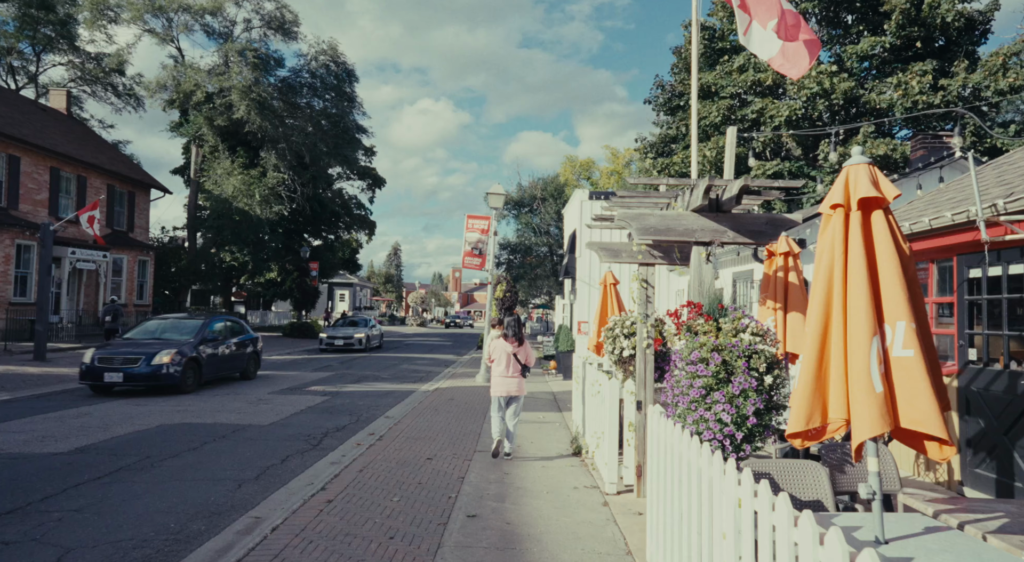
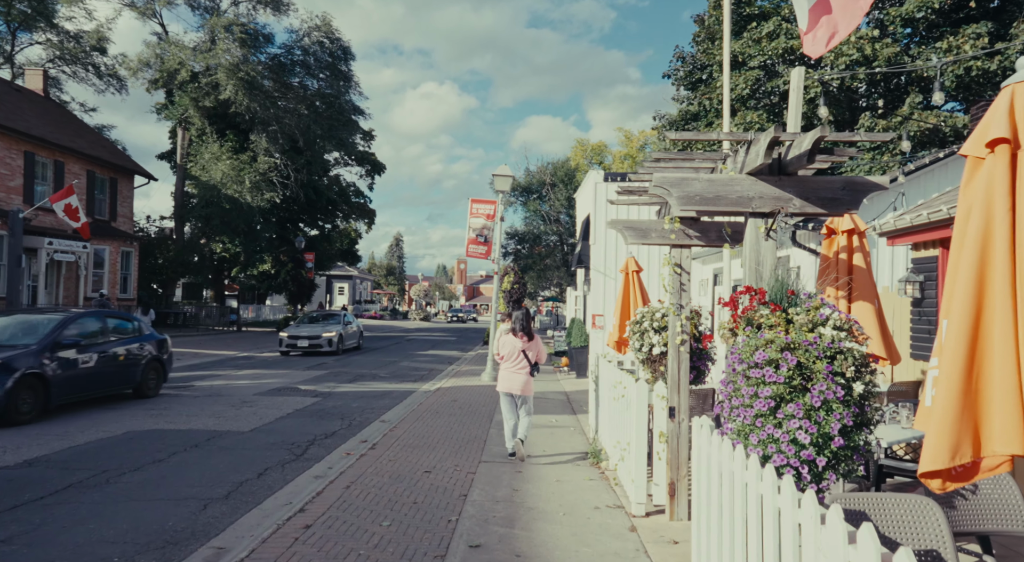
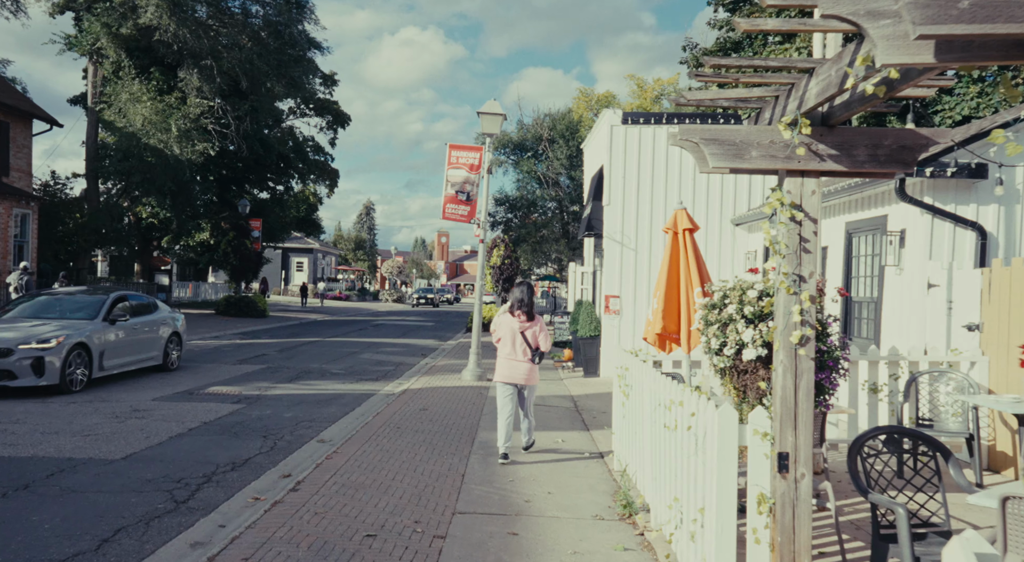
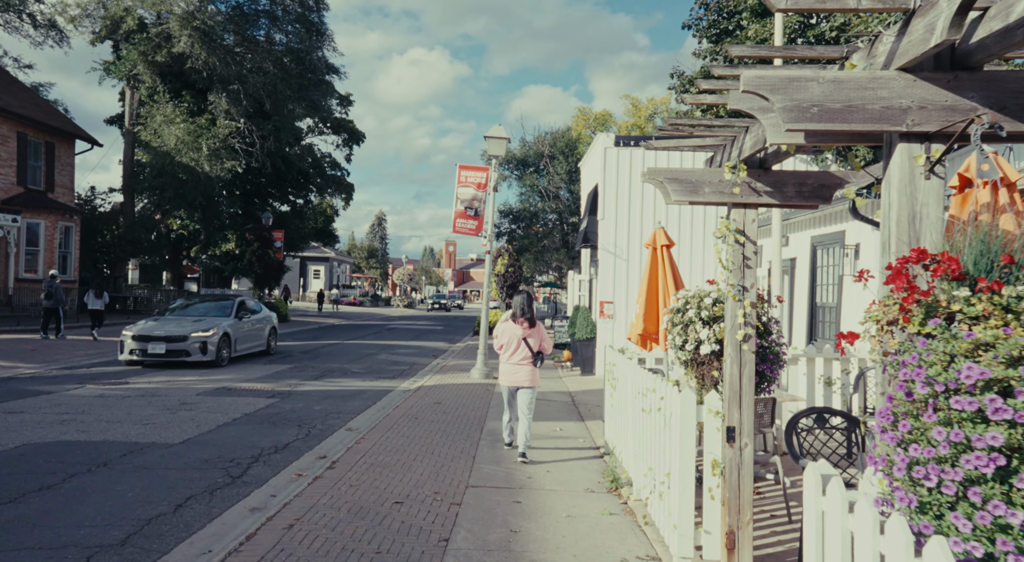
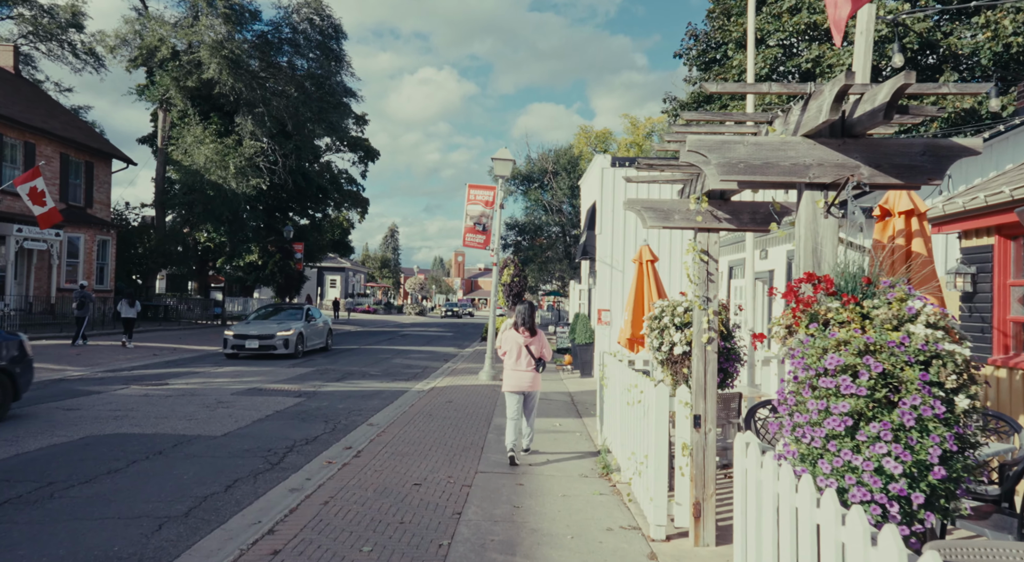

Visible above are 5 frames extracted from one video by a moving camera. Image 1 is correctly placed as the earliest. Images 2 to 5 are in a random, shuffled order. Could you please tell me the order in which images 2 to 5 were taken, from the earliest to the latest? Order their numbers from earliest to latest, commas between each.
2, 5, 4, 3
